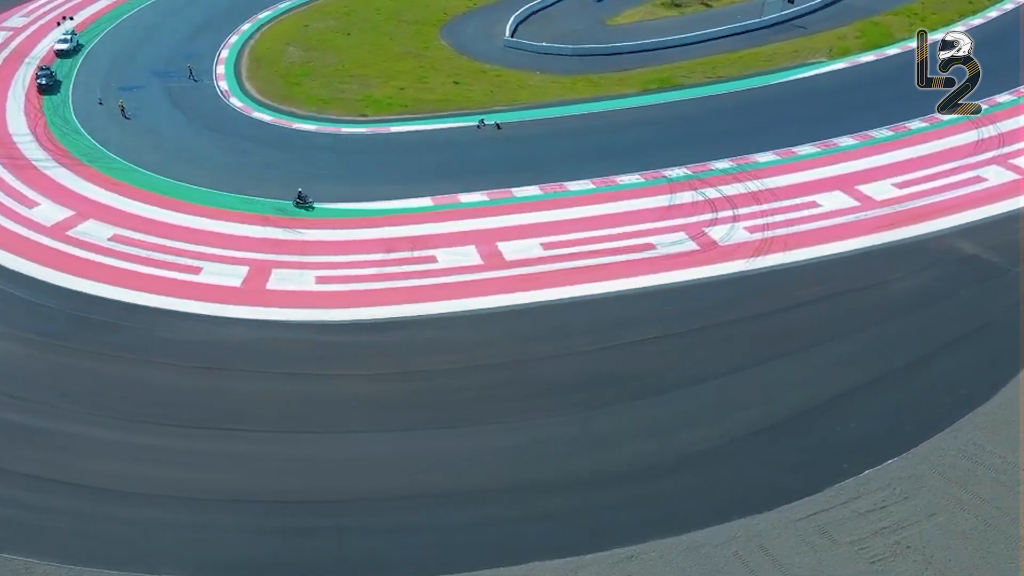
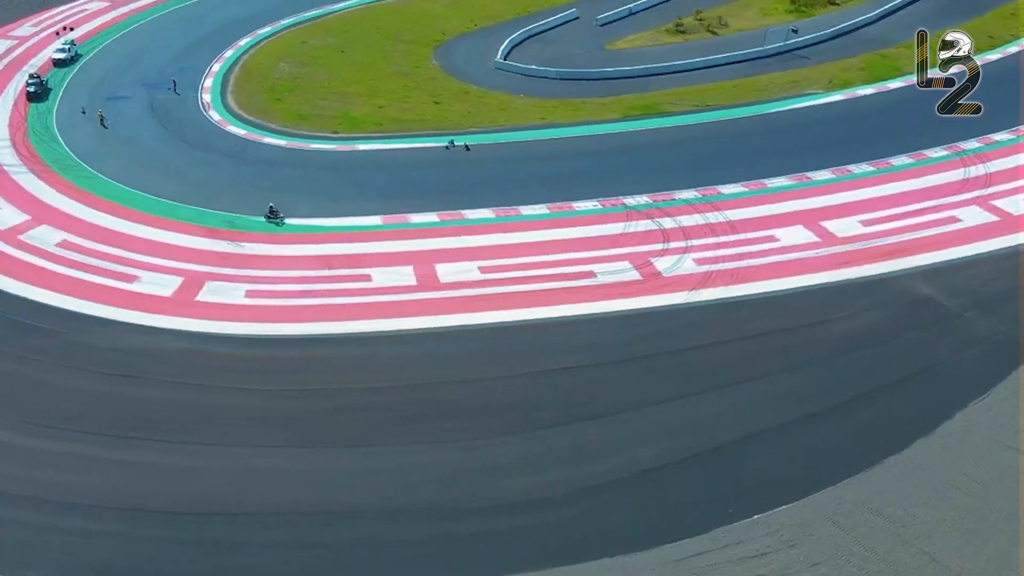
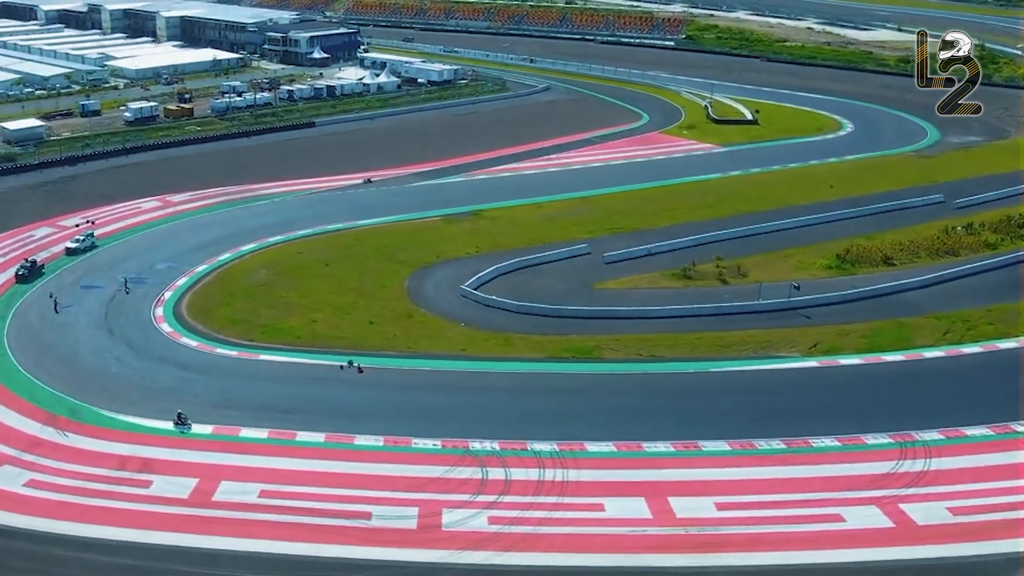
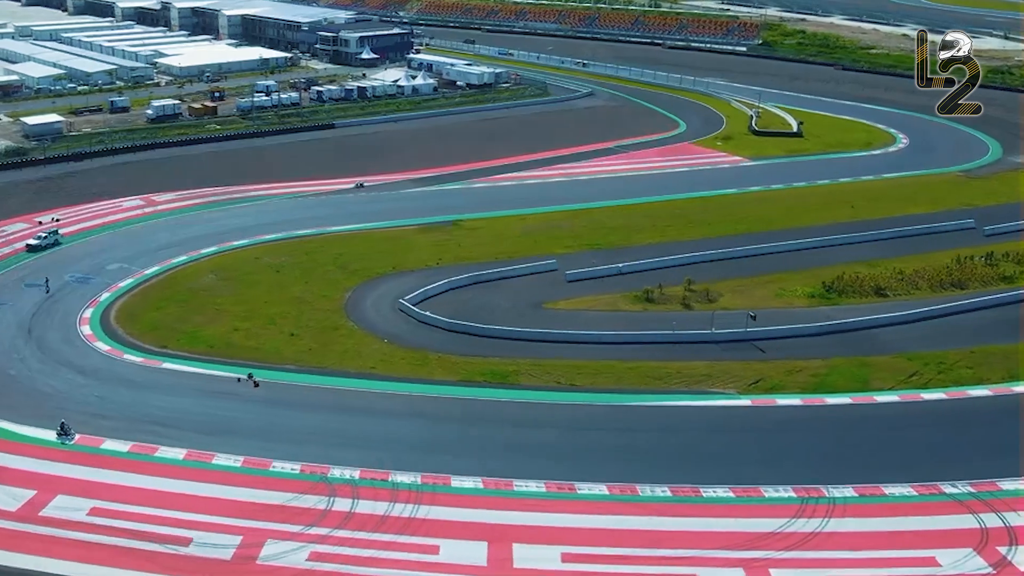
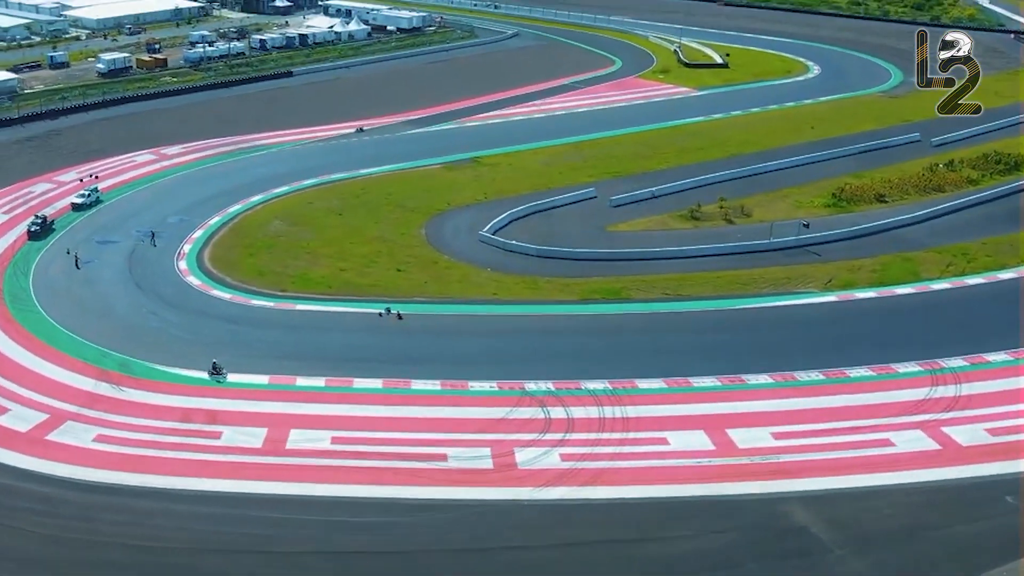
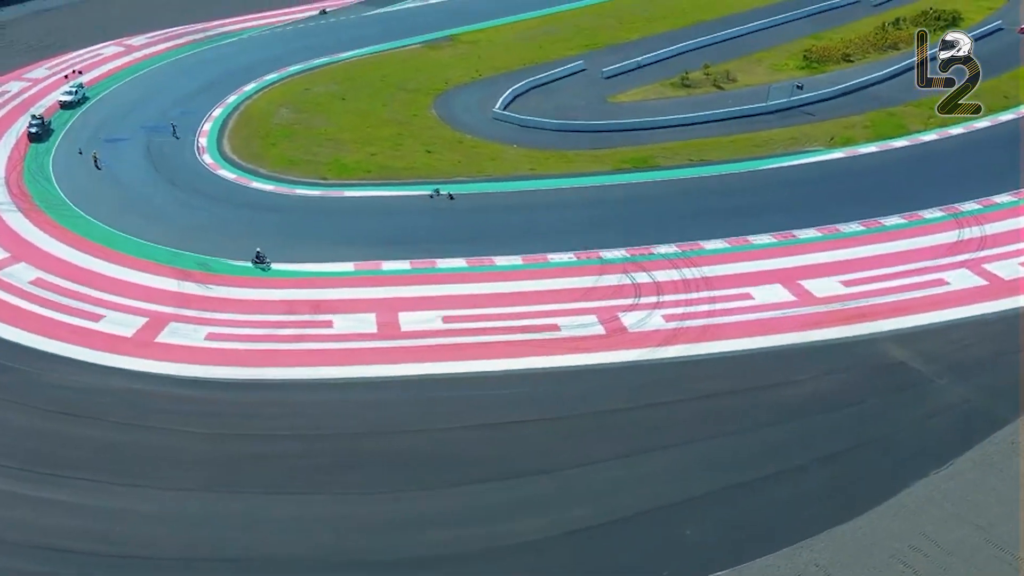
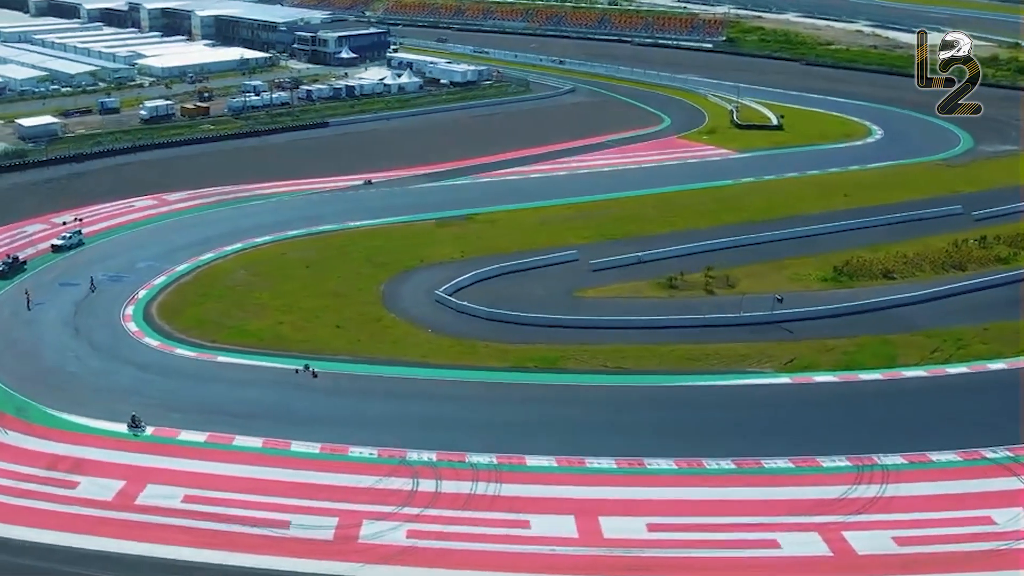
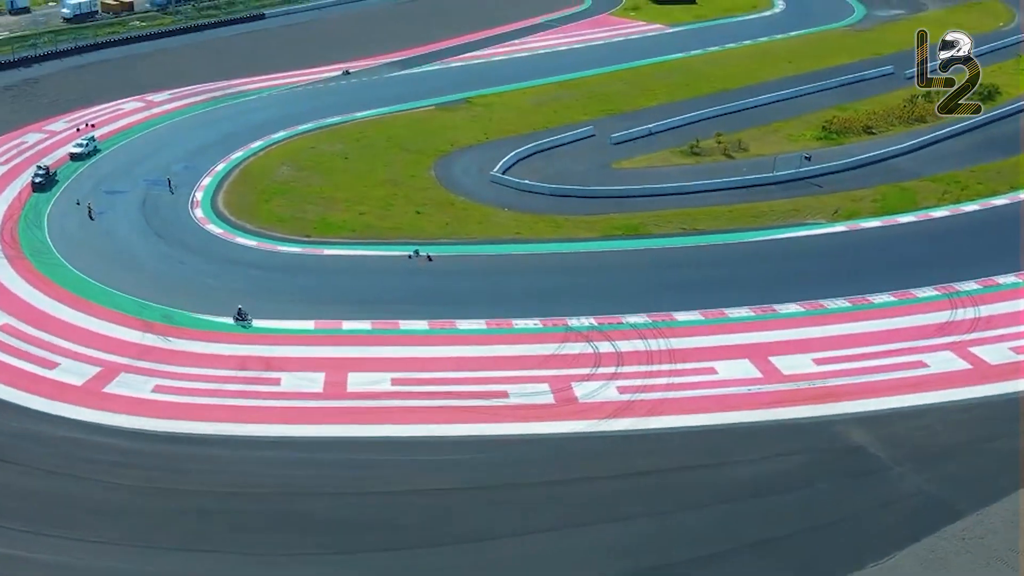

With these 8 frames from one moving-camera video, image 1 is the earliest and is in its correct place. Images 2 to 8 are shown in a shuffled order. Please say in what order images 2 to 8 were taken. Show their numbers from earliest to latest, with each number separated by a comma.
2, 6, 8, 5, 3, 7, 4
